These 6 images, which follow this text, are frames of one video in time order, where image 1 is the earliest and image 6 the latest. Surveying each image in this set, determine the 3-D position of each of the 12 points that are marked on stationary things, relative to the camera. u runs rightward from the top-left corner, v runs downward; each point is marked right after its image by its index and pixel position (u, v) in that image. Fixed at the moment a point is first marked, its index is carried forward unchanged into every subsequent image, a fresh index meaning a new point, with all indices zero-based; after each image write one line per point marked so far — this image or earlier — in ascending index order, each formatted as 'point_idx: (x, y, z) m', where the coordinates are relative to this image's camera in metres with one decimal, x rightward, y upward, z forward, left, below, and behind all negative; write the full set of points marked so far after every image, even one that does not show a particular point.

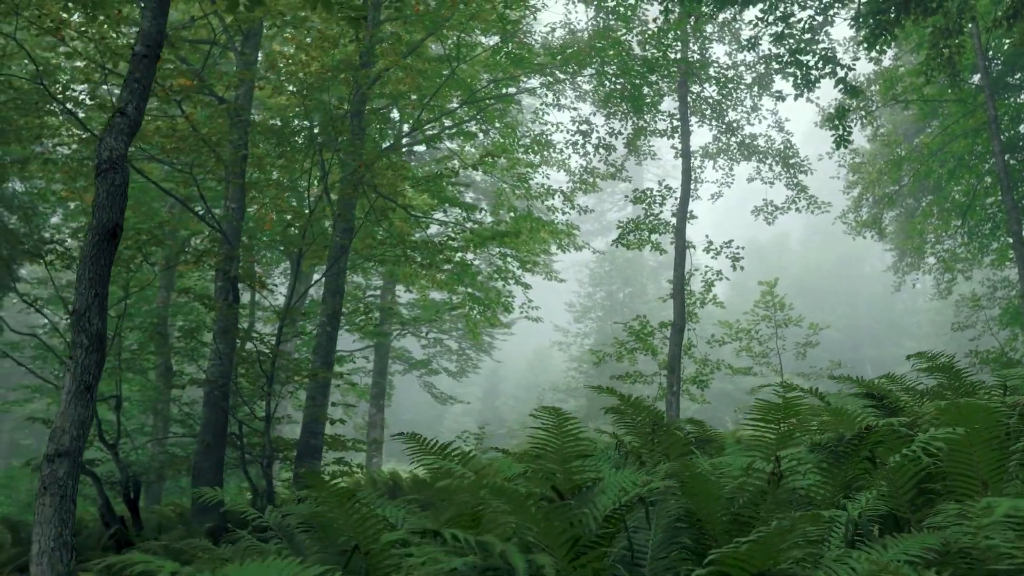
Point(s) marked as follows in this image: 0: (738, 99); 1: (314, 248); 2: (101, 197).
0: (+3.4, +2.8, +15.7) m
1: (-2.1, +0.4, +11.2) m
2: (-1.6, +0.4, +4.3) m
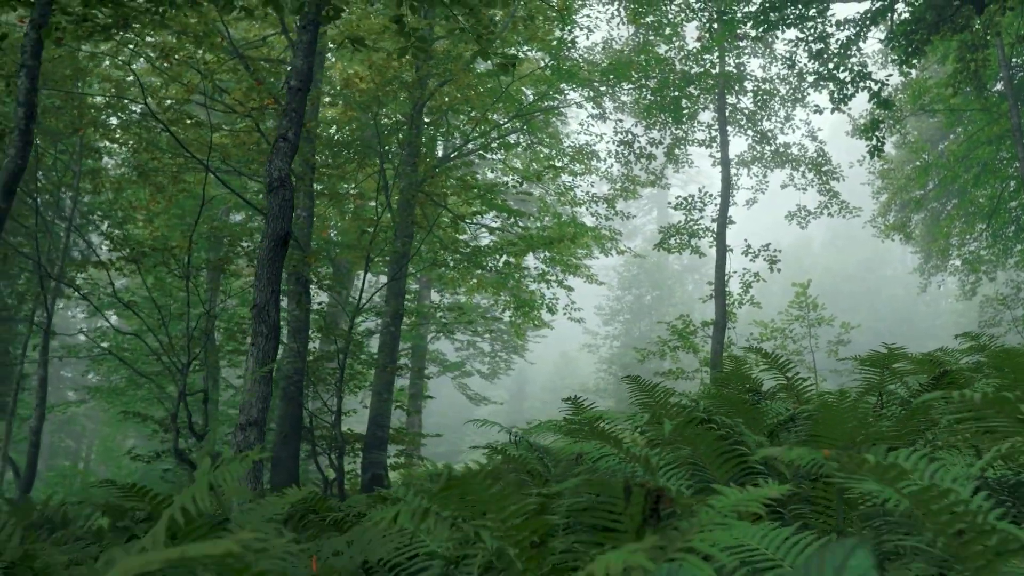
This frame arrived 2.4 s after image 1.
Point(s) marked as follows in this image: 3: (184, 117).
0: (+4.1, +2.8, +16.4) m
1: (-1.5, +0.4, +12.0) m
2: (-1.2, +0.4, +5.1) m
3: (-3.1, +1.6, +9.8) m
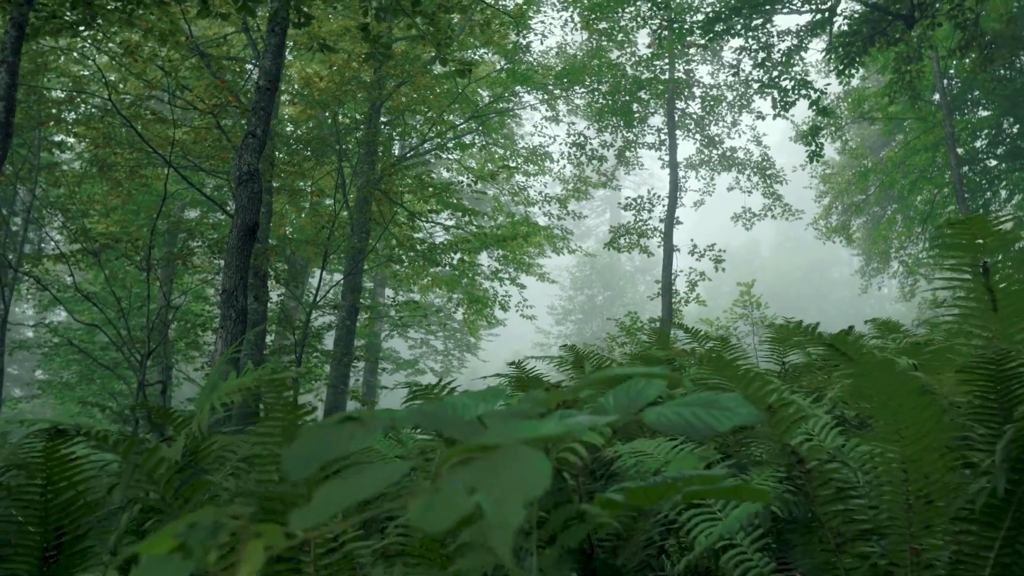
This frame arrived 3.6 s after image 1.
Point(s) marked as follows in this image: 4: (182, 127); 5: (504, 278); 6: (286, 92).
0: (+3.4, +2.8, +16.9) m
1: (-2.1, +0.5, +12.3) m
2: (-1.4, +0.5, +5.4) m
3: (-3.5, +1.7, +10.0) m
4: (-3.4, +1.7, +10.9) m
5: (-0.1, +0.2, +16.0) m
6: (-2.6, +2.2, +11.9) m
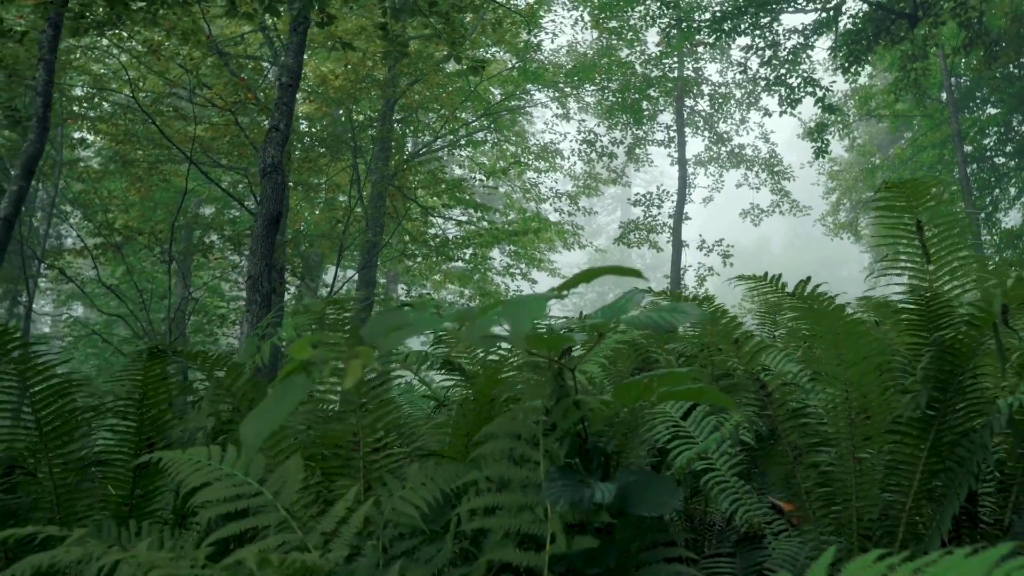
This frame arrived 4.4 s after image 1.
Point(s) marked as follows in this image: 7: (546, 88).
0: (+3.5, +2.9, +17.1) m
1: (-1.9, +0.5, +12.5) m
2: (-1.3, +0.5, +5.7) m
3: (-3.4, +1.8, +10.2) m
4: (-3.3, +1.7, +11.1) m
5: (+0.1, +0.2, +16.3) m
6: (-2.4, +2.3, +12.2) m
7: (+0.4, +2.7, +13.9) m
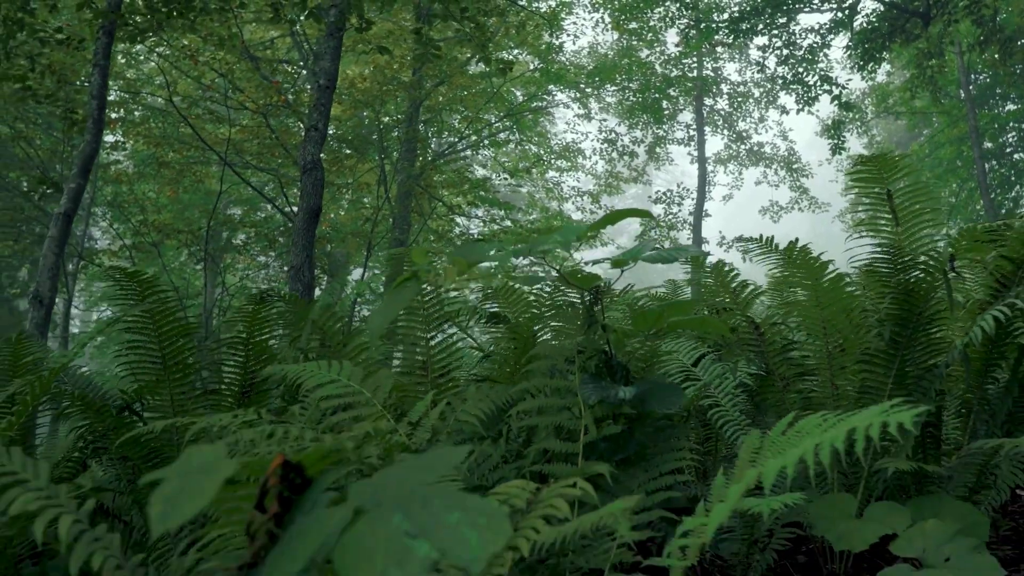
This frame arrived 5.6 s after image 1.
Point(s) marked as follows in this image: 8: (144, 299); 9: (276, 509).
0: (+3.9, +2.9, +17.4) m
1: (-1.6, +0.6, +12.9) m
2: (-1.2, +0.6, +6.0) m
3: (-3.2, +1.8, +10.6) m
4: (-3.1, +1.8, +11.5) m
5: (+0.4, +0.3, +16.6) m
6: (-2.2, +2.3, +12.5) m
7: (+0.8, +2.7, +14.2) m
8: (-0.6, 0.0, +1.7) m
9: (-0.2, -0.1, +0.7) m
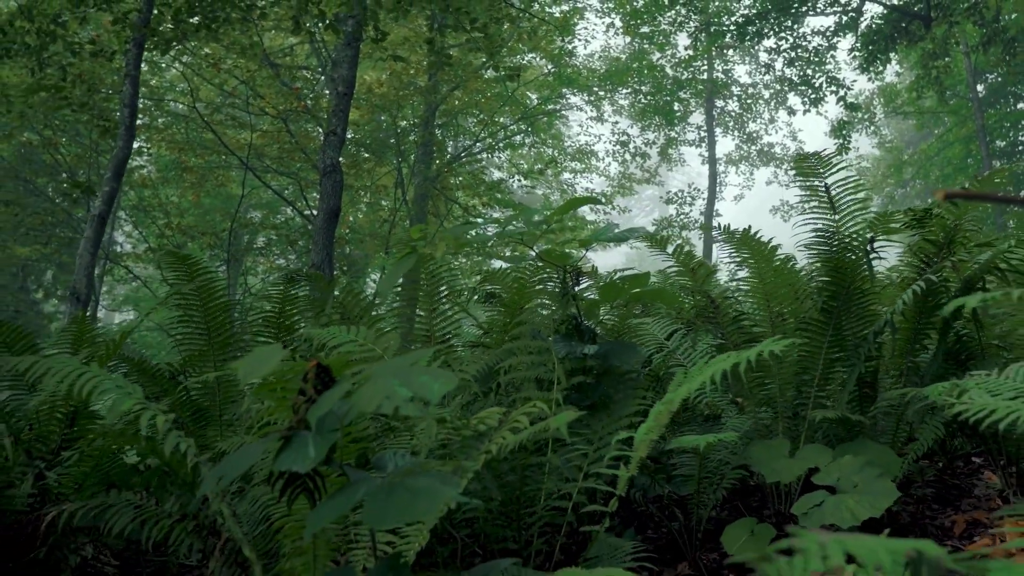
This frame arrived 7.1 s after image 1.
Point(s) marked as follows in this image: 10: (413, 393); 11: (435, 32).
0: (+4.2, +3.0, +17.6) m
1: (-1.5, +0.6, +13.2) m
2: (-1.1, +0.6, +6.3) m
3: (-3.1, +1.8, +11.0) m
4: (-2.9, +1.8, +11.9) m
5: (+0.7, +0.3, +16.9) m
6: (-2.0, +2.3, +12.9) m
7: (+0.9, +2.7, +14.5) m
8: (-0.6, 0.0, +2.0) m
9: (-0.2, -0.1, +1.0) m
10: (-0.1, -0.1, +0.8) m
11: (-0.6, +2.0, +8.0) m
